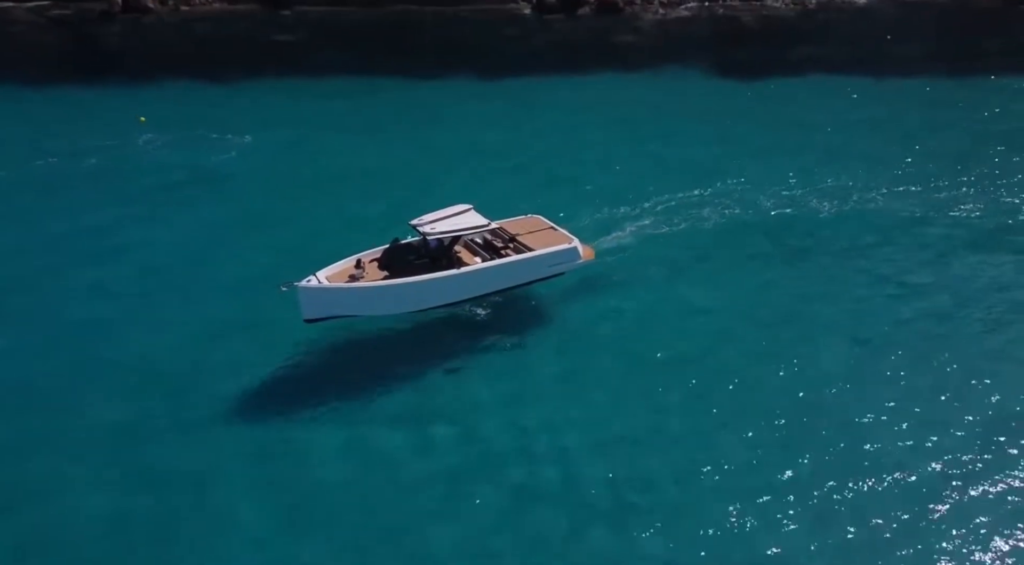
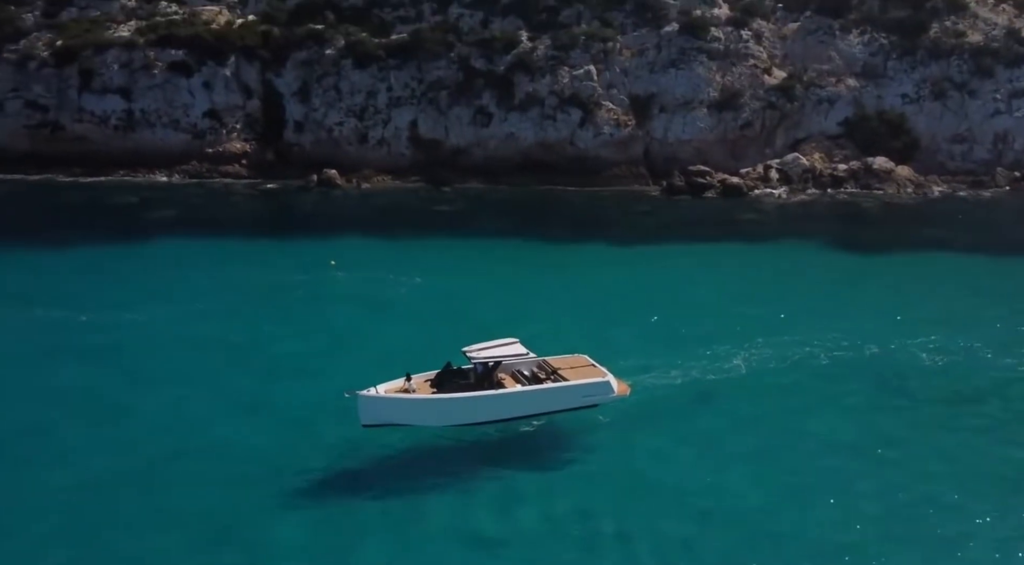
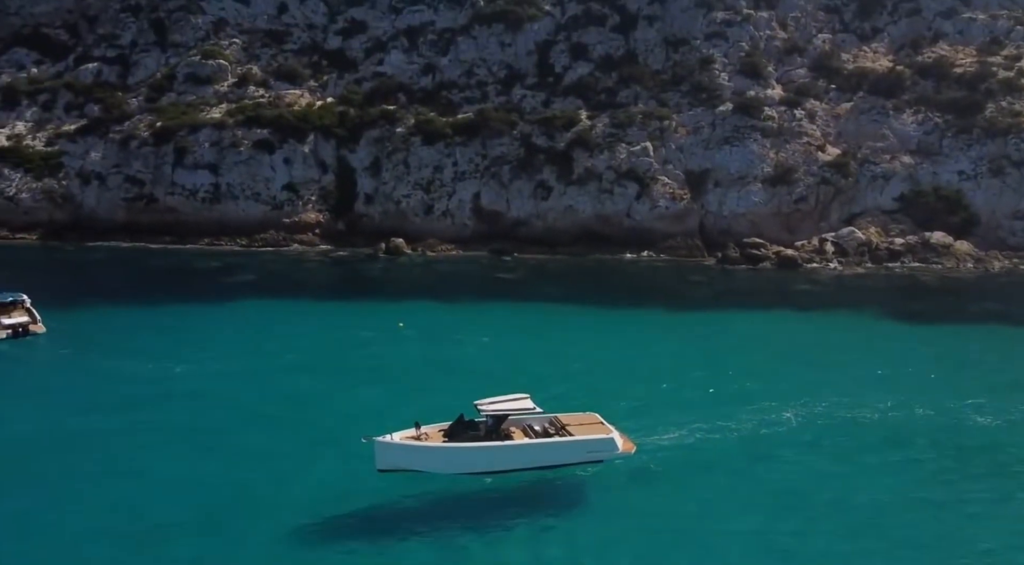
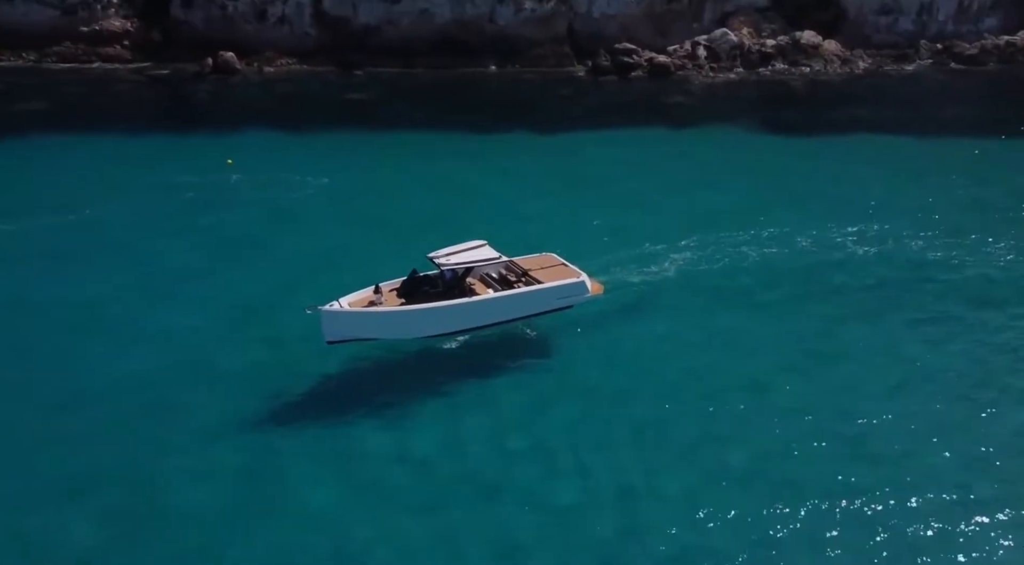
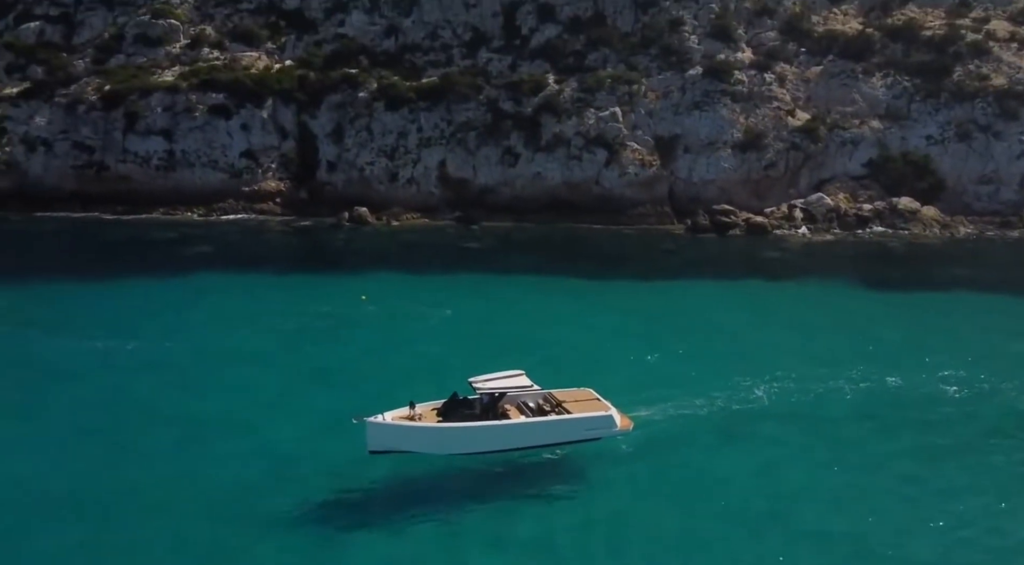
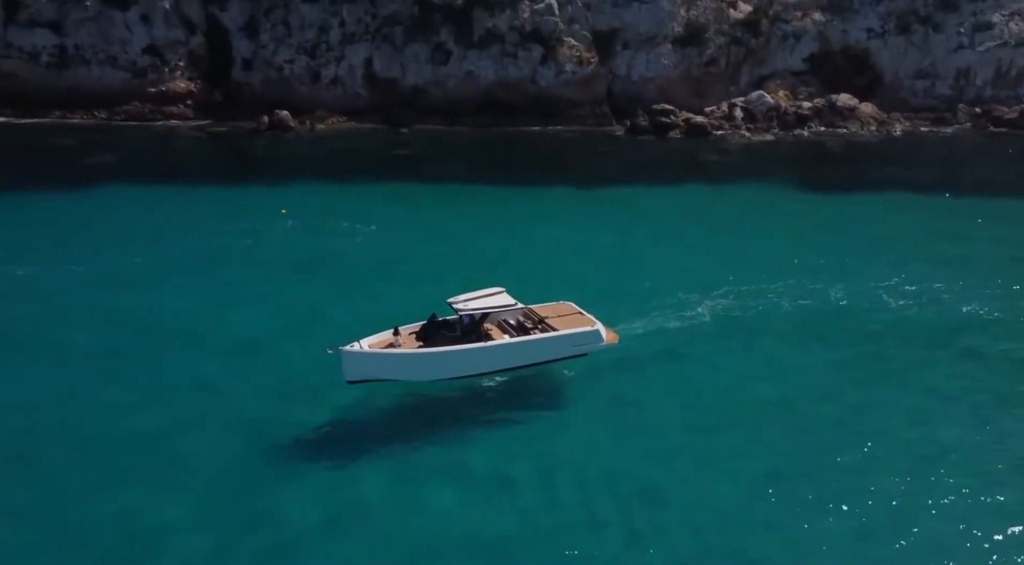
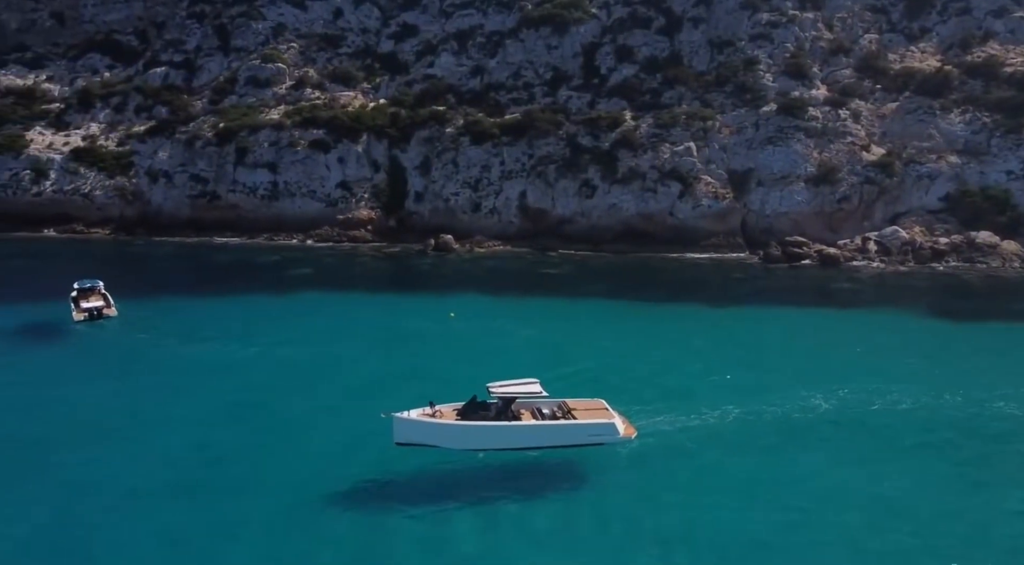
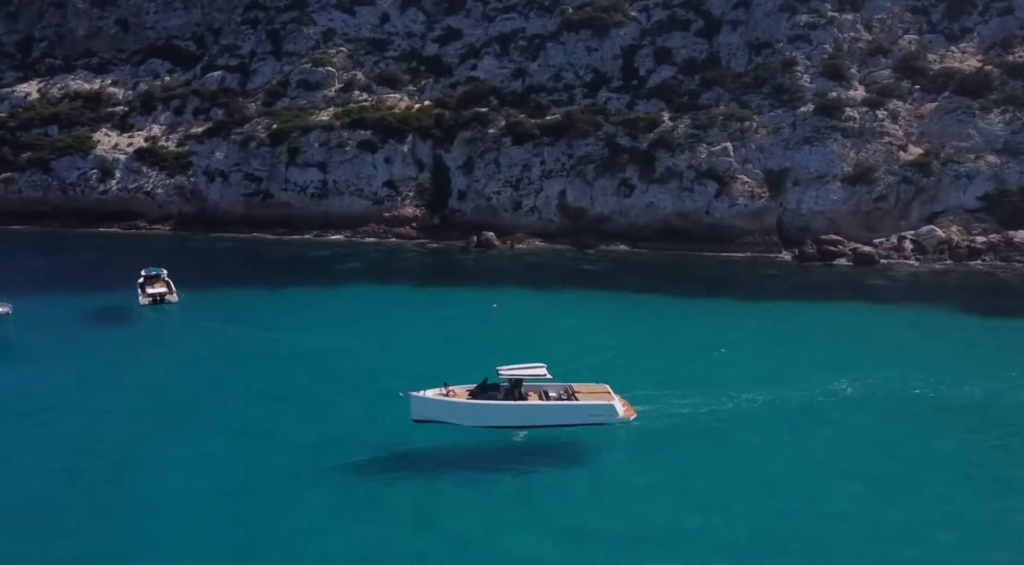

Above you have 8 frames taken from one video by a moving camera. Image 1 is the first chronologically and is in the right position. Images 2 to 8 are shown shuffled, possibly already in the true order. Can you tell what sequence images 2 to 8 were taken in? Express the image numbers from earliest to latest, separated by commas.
4, 6, 2, 5, 3, 7, 8
